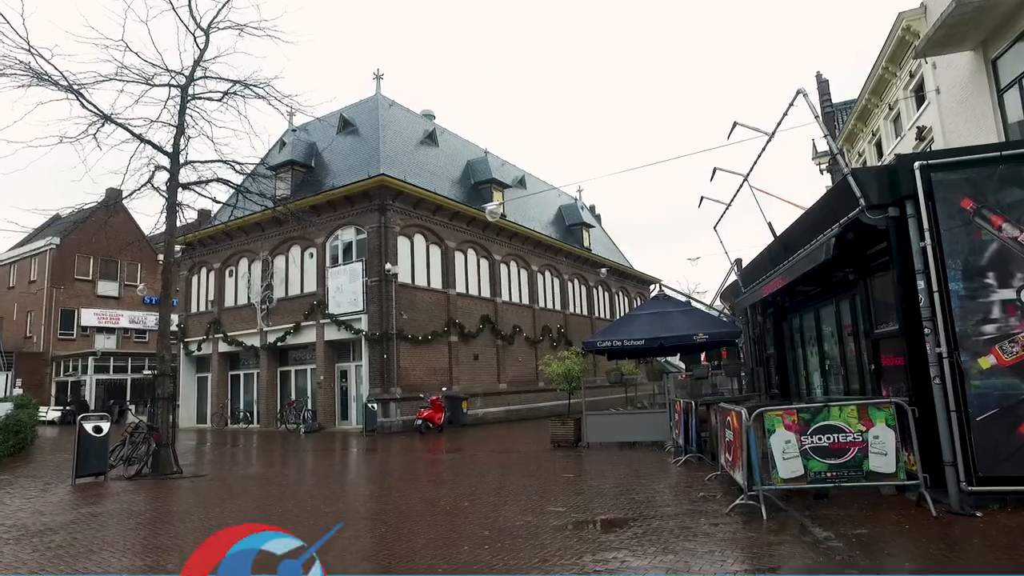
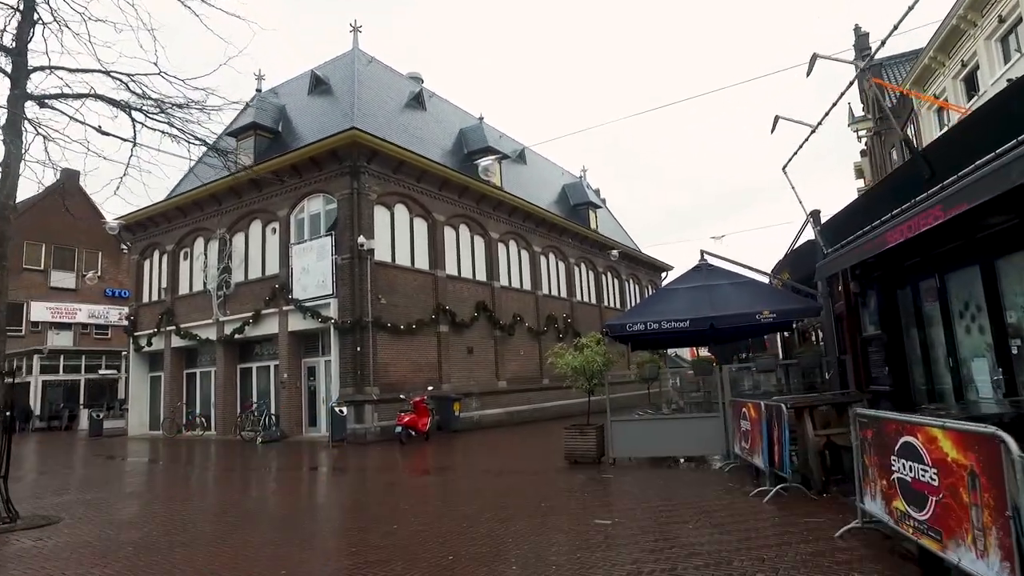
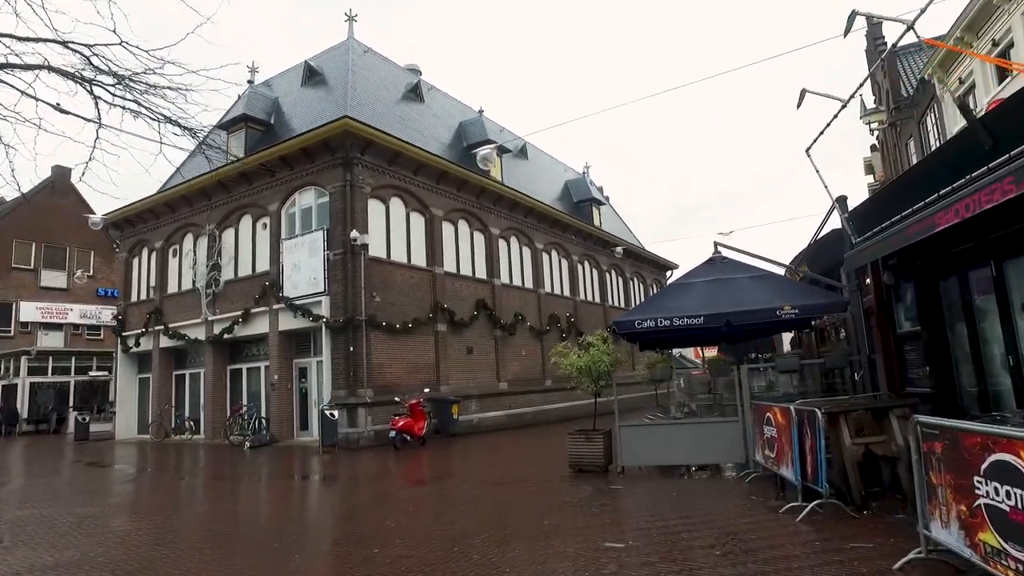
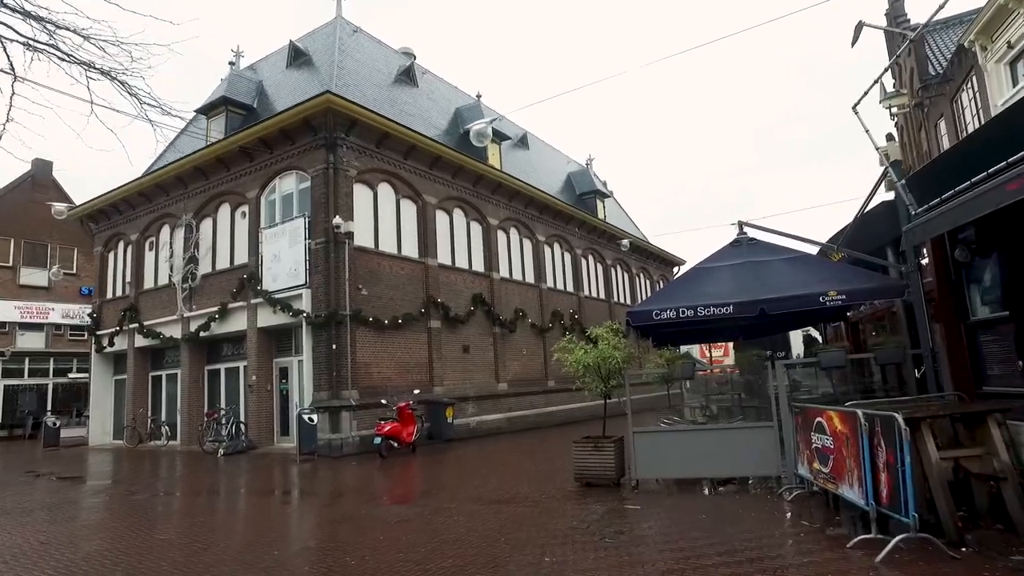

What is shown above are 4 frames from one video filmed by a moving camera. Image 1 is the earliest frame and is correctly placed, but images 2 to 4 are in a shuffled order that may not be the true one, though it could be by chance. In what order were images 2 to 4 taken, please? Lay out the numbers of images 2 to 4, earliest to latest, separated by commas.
2, 3, 4
